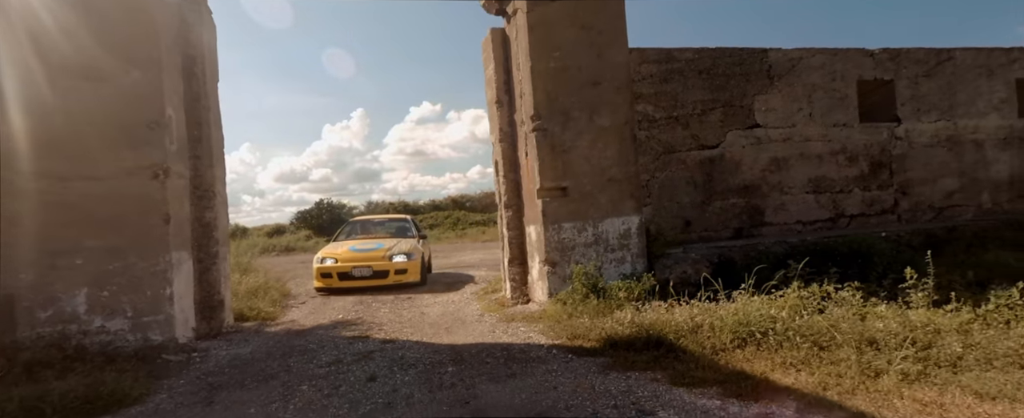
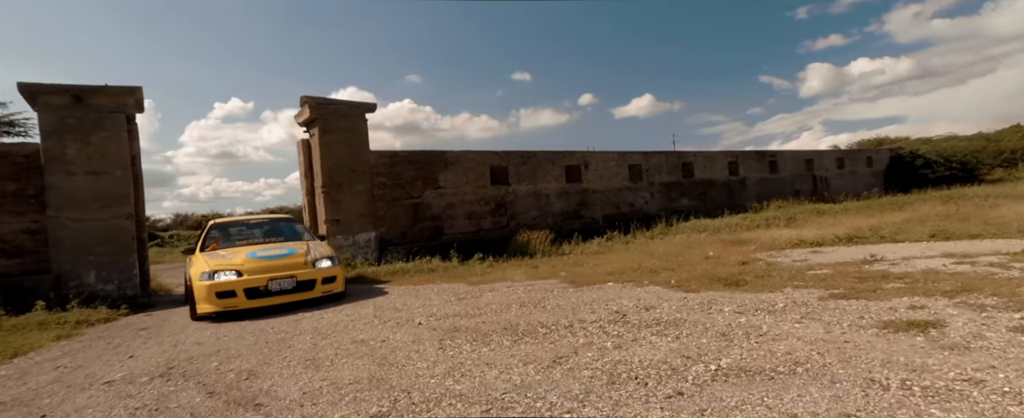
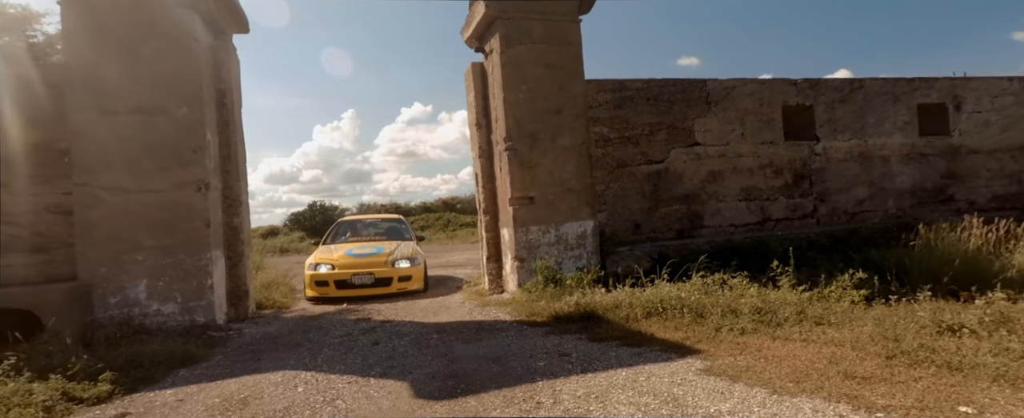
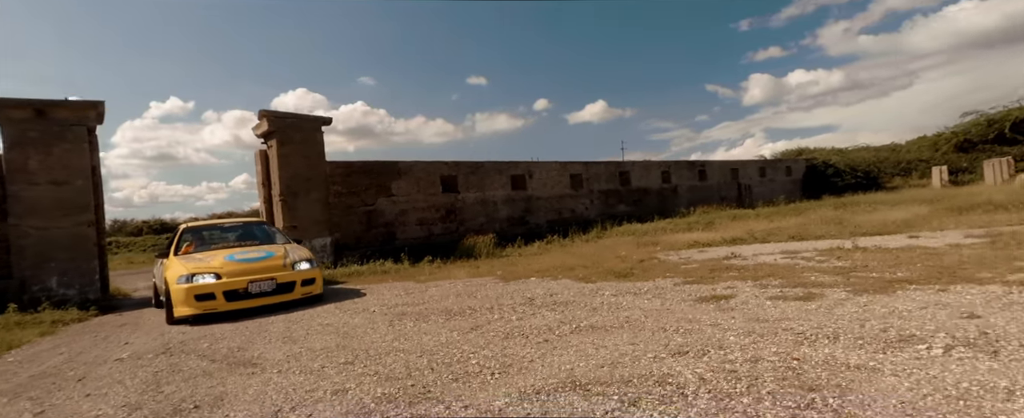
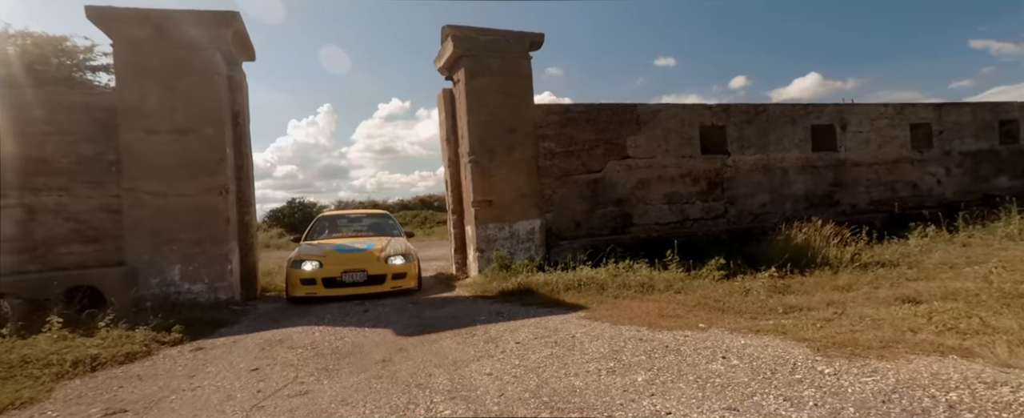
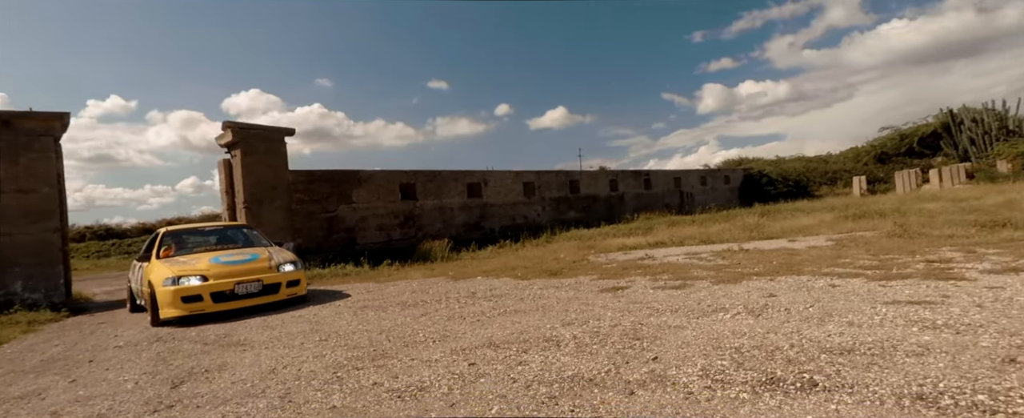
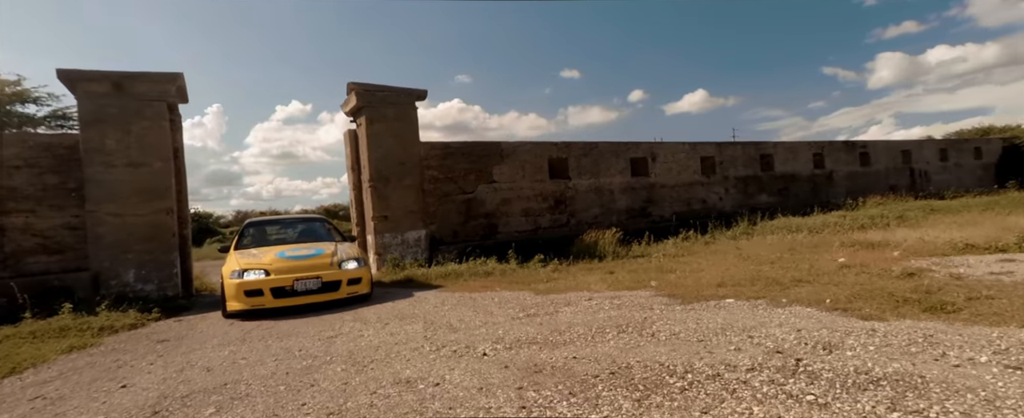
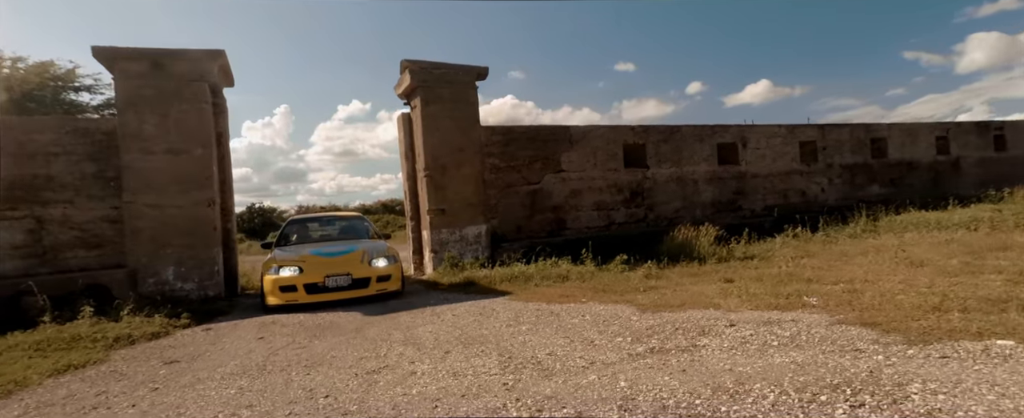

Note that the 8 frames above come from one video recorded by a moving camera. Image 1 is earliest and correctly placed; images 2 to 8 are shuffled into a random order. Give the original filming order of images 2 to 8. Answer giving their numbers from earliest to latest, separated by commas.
3, 5, 8, 7, 2, 4, 6
